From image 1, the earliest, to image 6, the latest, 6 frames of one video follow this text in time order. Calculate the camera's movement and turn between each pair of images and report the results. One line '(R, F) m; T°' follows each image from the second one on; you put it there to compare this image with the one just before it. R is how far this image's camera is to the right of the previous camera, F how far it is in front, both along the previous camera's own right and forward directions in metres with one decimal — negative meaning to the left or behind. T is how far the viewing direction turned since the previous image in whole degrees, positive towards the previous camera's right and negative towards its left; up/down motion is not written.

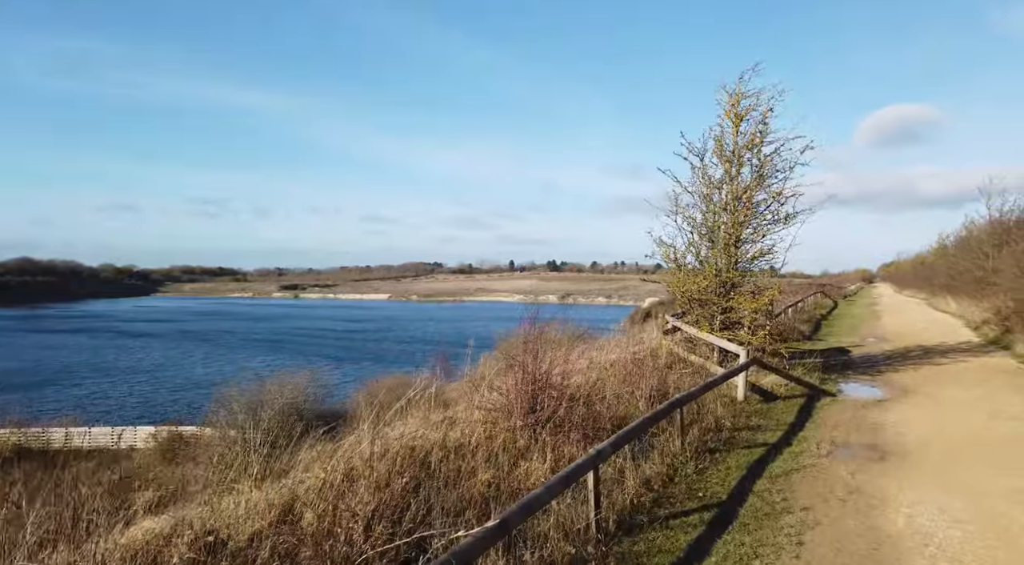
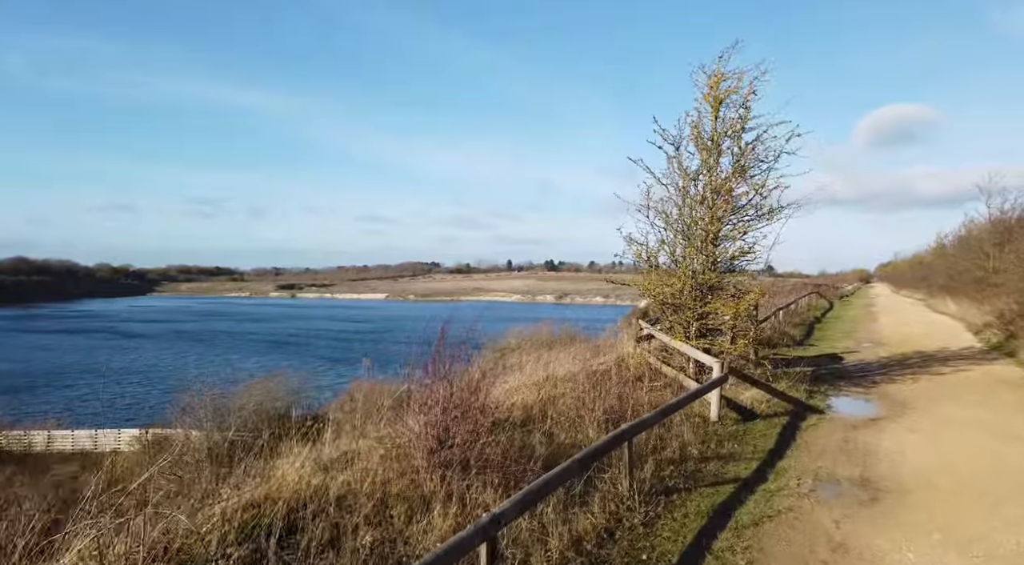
(+0.4, +0.6) m; 0°
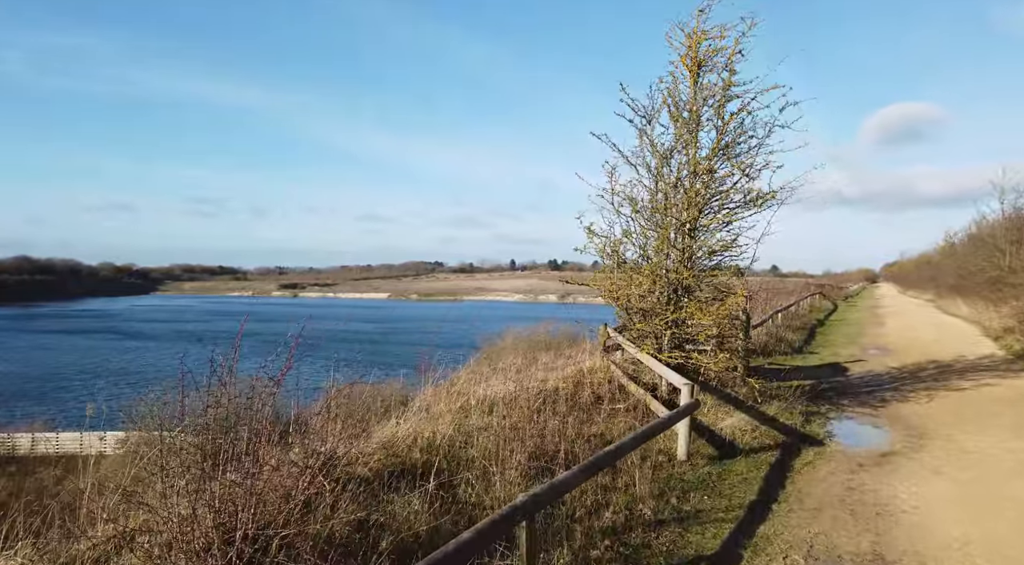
(+0.4, +0.9) m; 0°
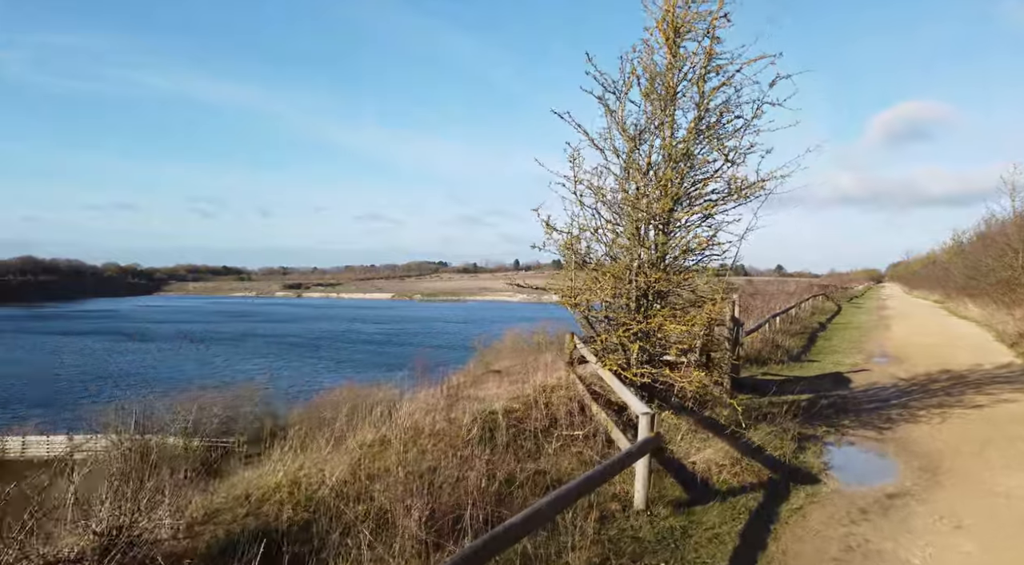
(+0.3, +0.6) m; 0°
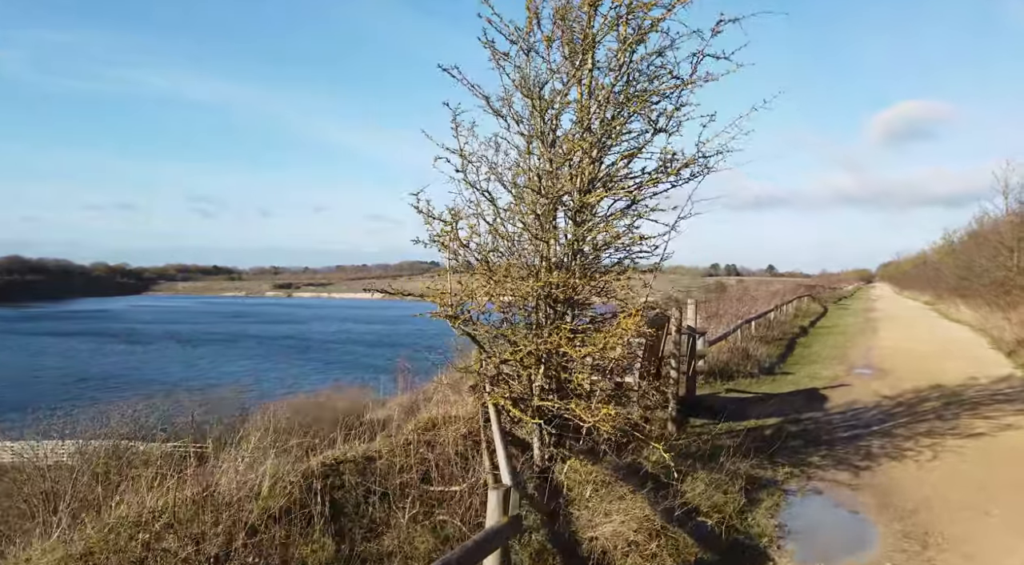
(+0.5, +0.8) m; +1°
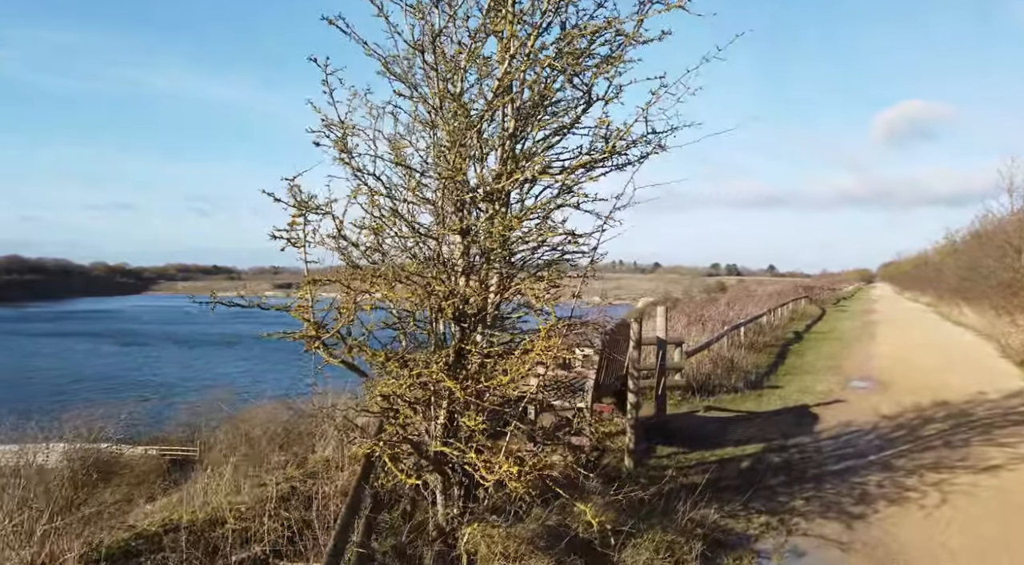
(+0.4, +0.6) m; 0°
